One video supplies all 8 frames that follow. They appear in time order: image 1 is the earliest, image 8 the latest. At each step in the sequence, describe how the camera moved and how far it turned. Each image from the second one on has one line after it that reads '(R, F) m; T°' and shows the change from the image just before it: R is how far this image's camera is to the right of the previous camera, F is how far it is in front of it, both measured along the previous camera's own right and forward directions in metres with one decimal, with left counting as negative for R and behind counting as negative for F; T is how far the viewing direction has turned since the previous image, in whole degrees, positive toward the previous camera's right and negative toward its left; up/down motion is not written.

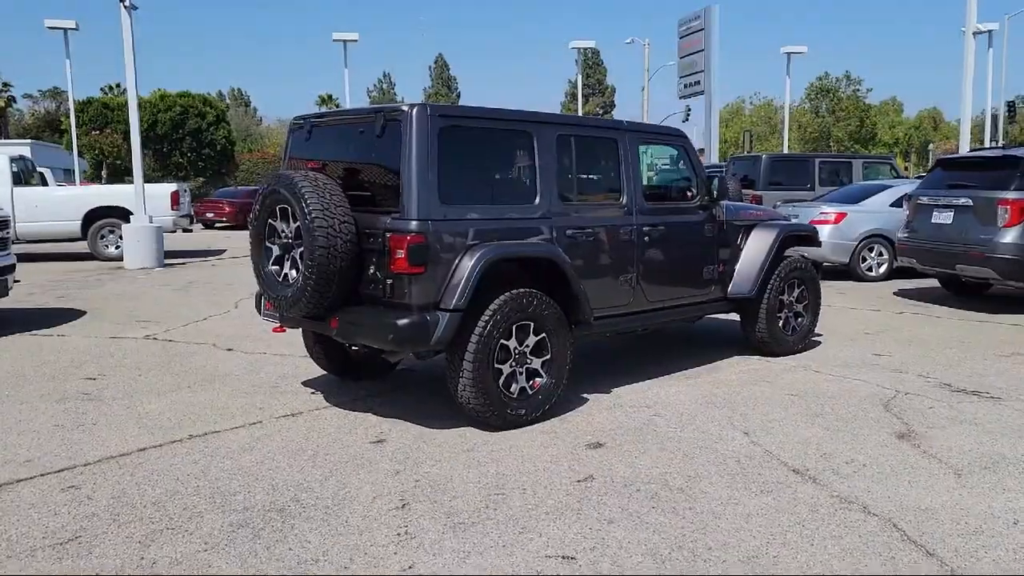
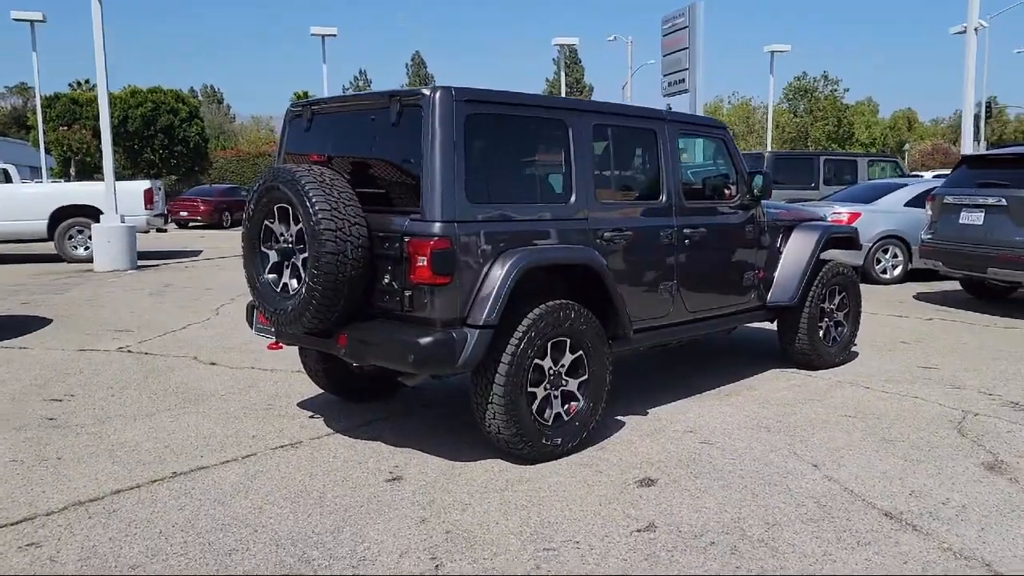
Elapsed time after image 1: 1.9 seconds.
(-0.3, +0.7) m; +2°
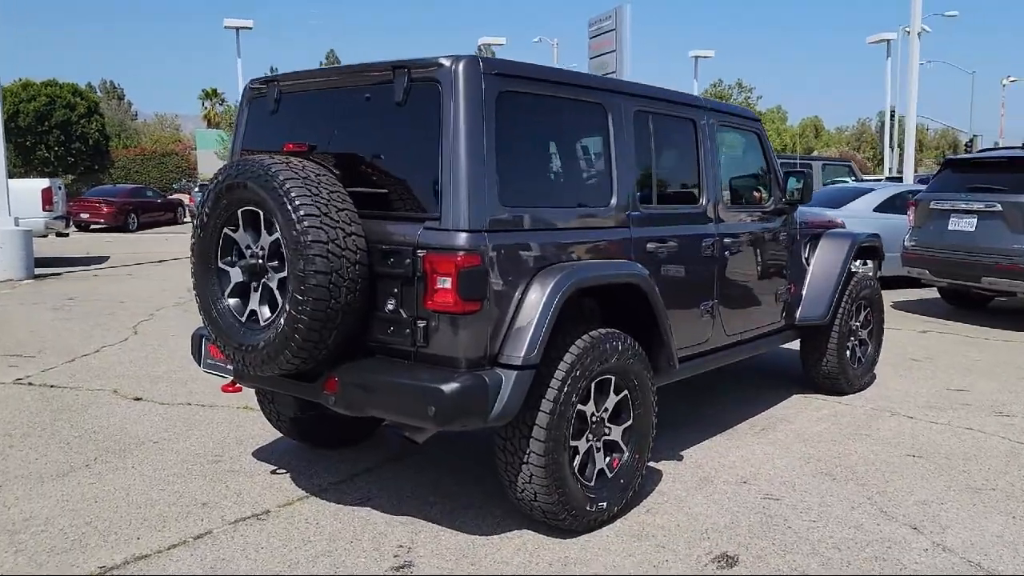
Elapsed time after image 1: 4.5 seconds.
(-0.5, +1.0) m; +6°
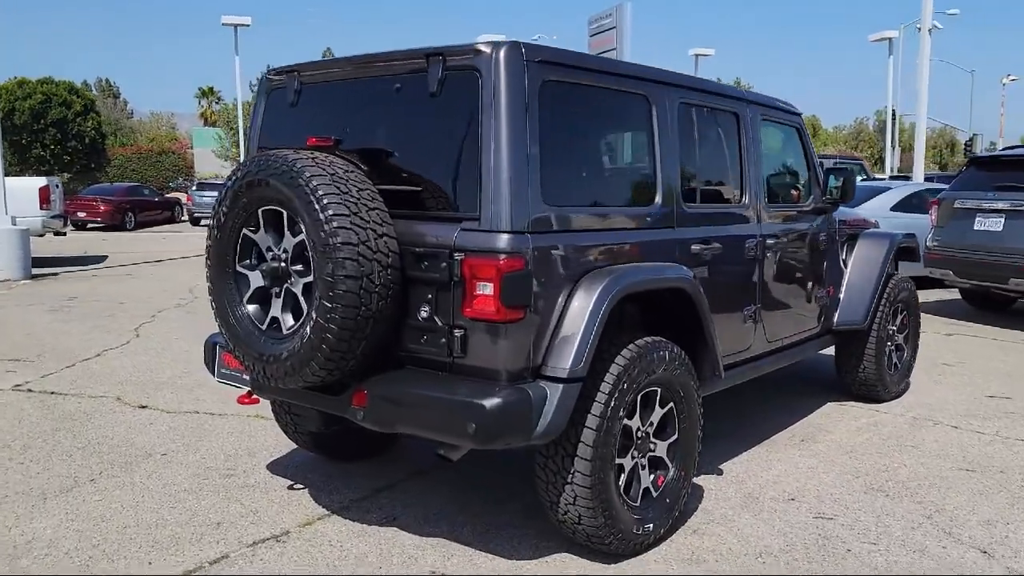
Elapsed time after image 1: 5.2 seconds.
(-0.2, +0.3) m; 0°
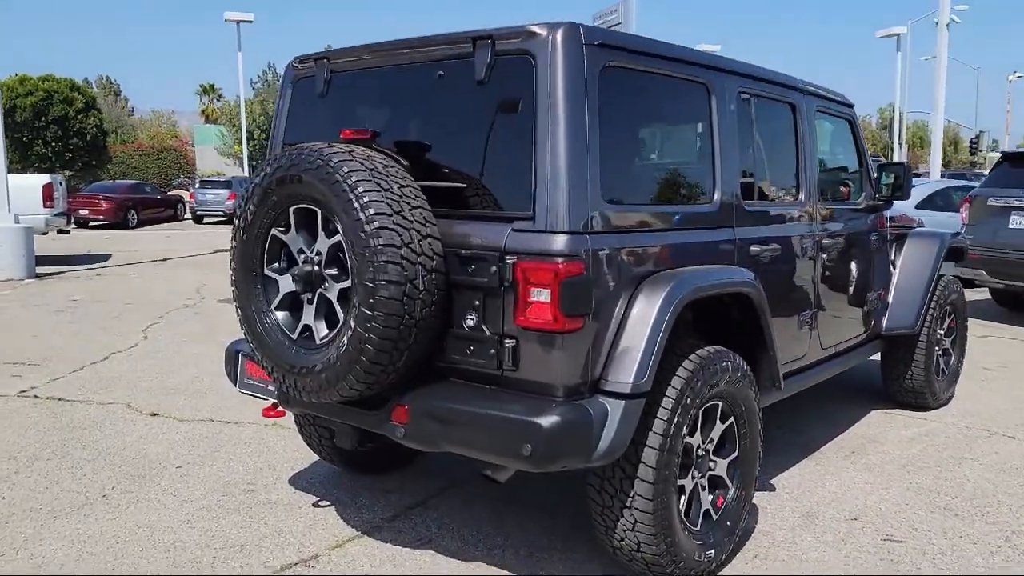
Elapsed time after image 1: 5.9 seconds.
(-0.2, +0.3) m; 0°
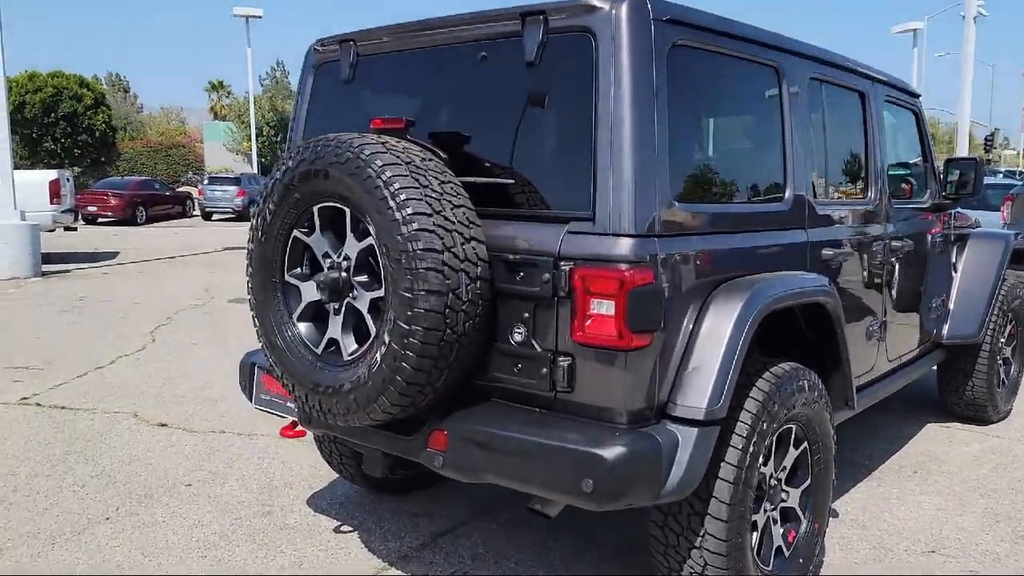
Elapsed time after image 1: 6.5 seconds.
(-0.1, +0.4) m; -1°
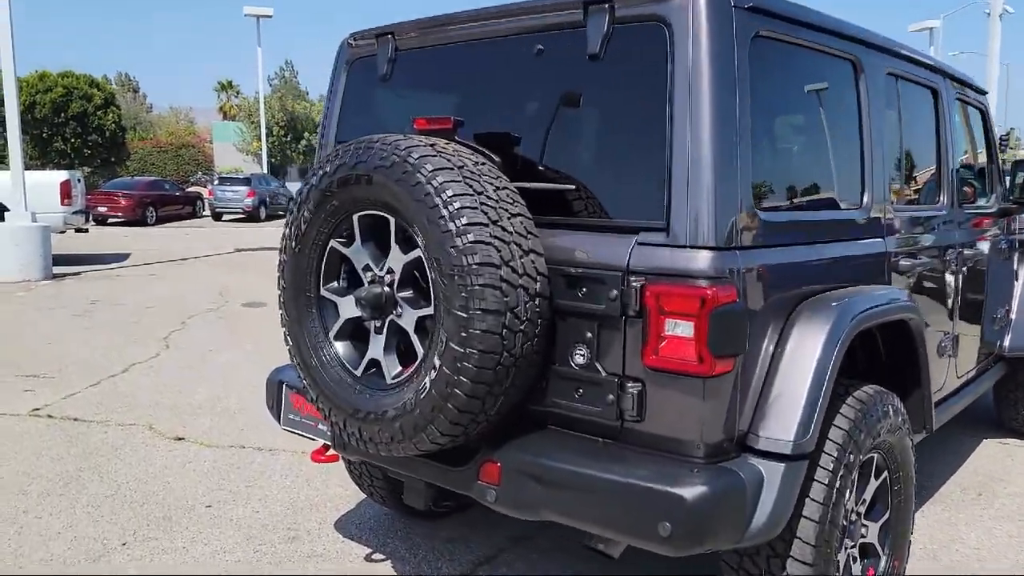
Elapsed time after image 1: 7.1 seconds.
(-0.2, +0.3) m; -1°
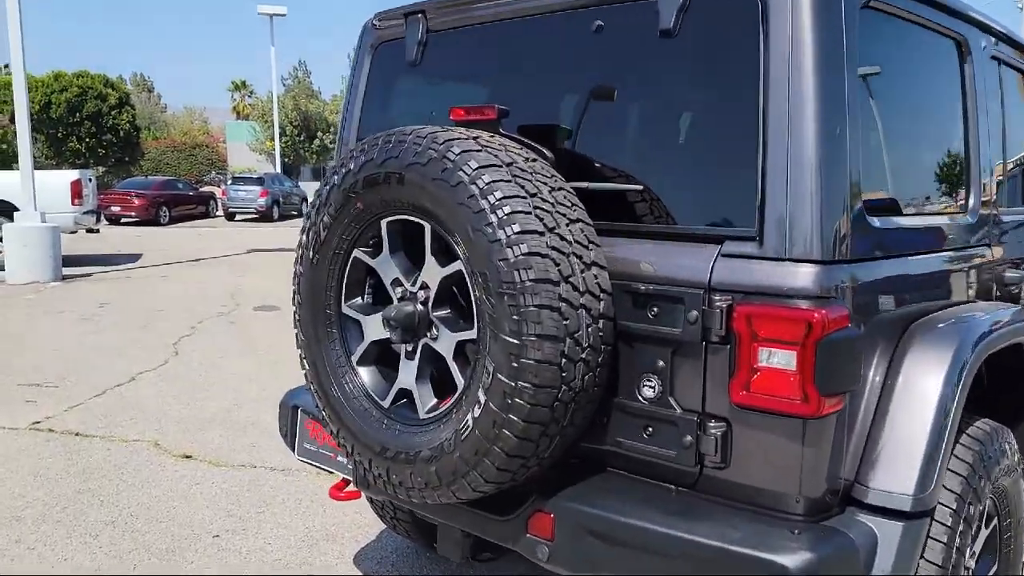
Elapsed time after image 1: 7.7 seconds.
(-0.1, +0.4) m; -1°
